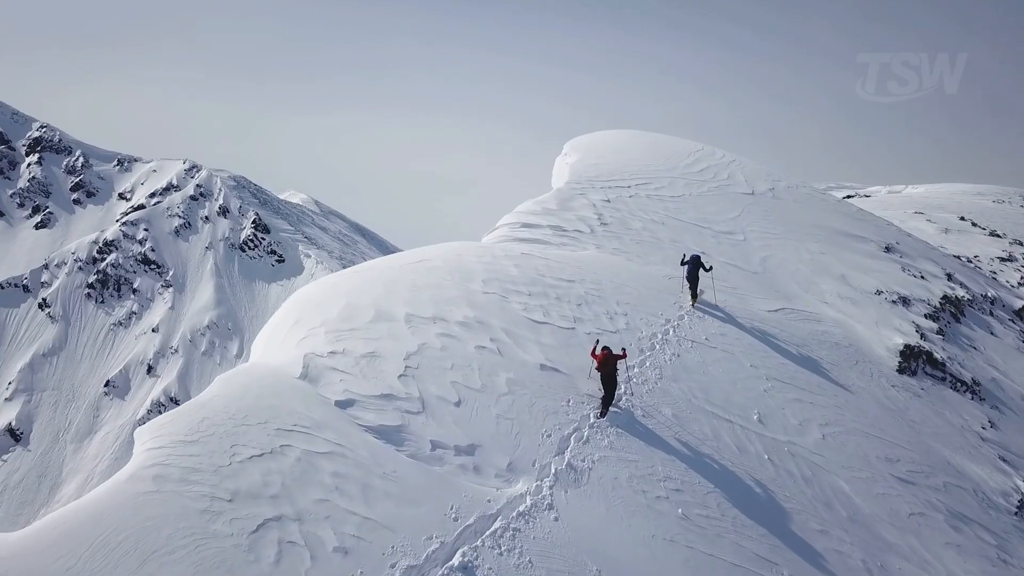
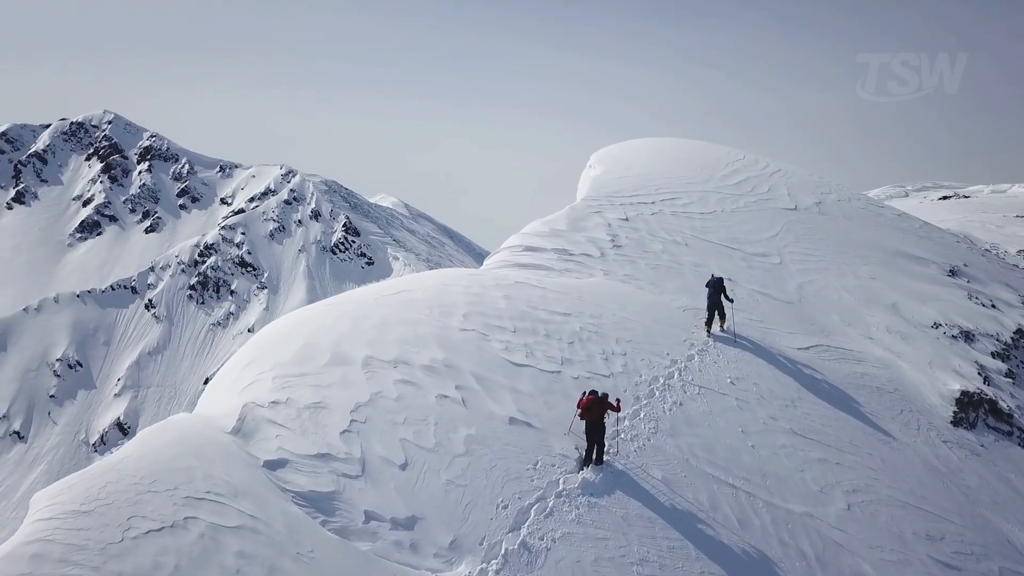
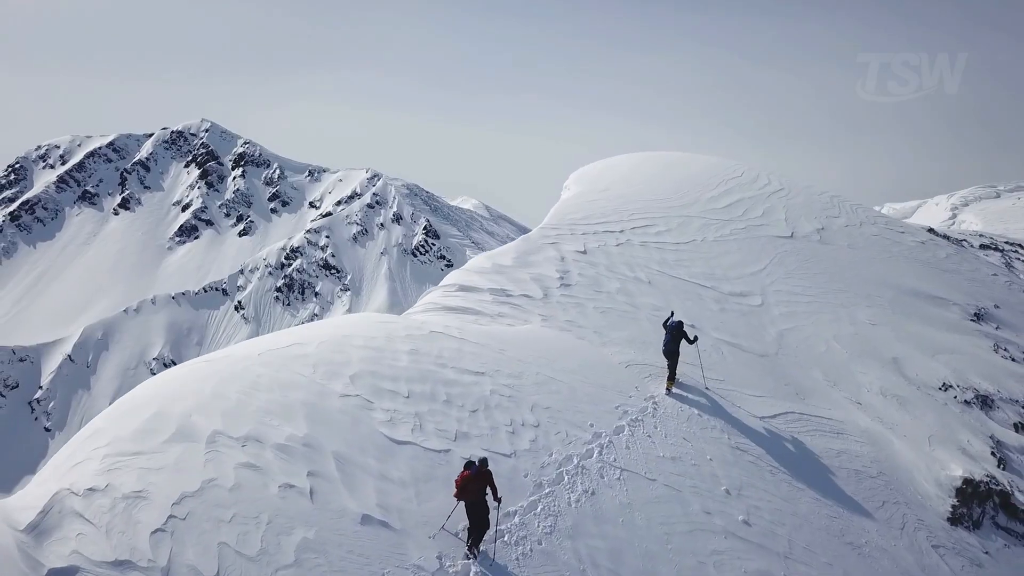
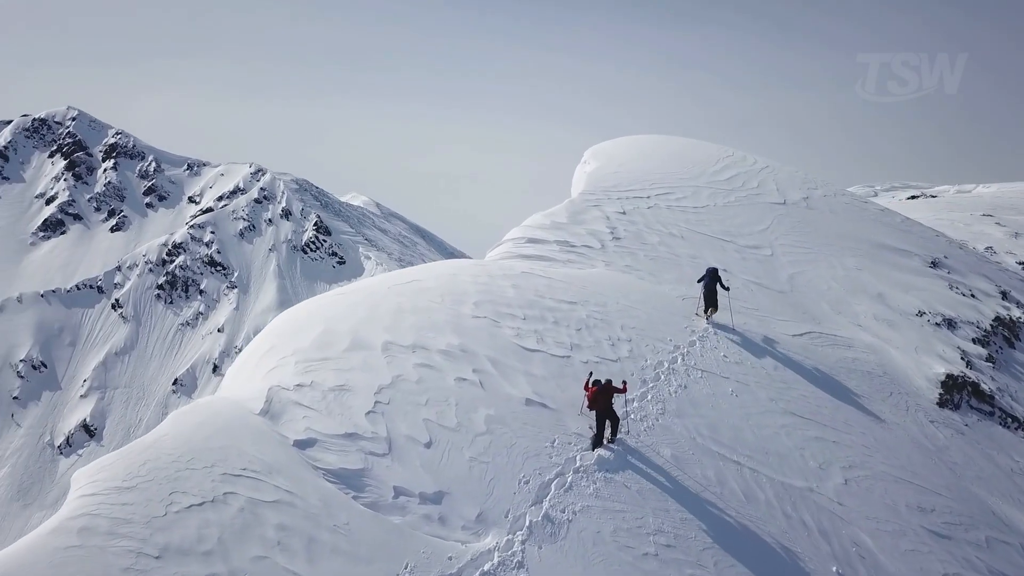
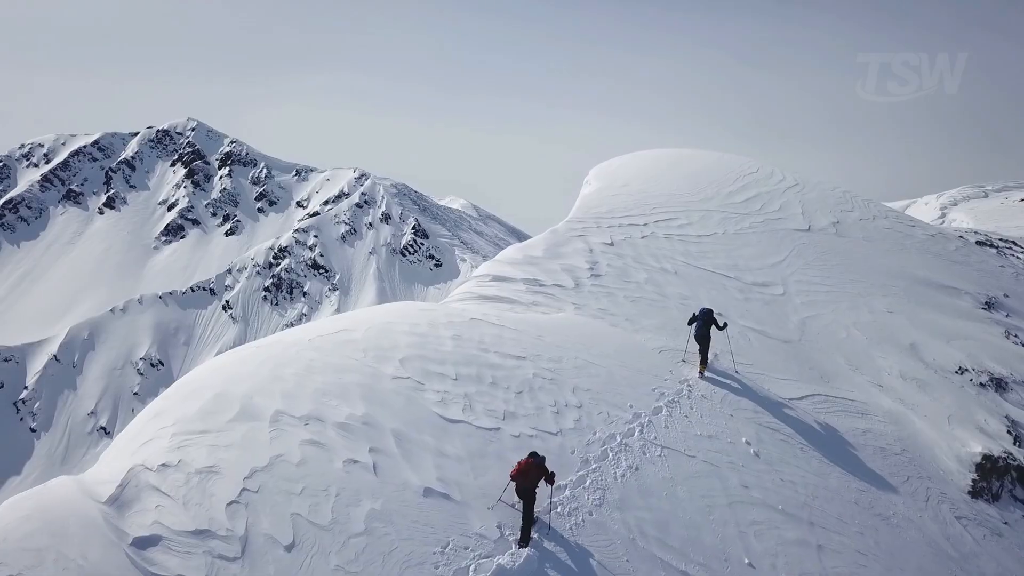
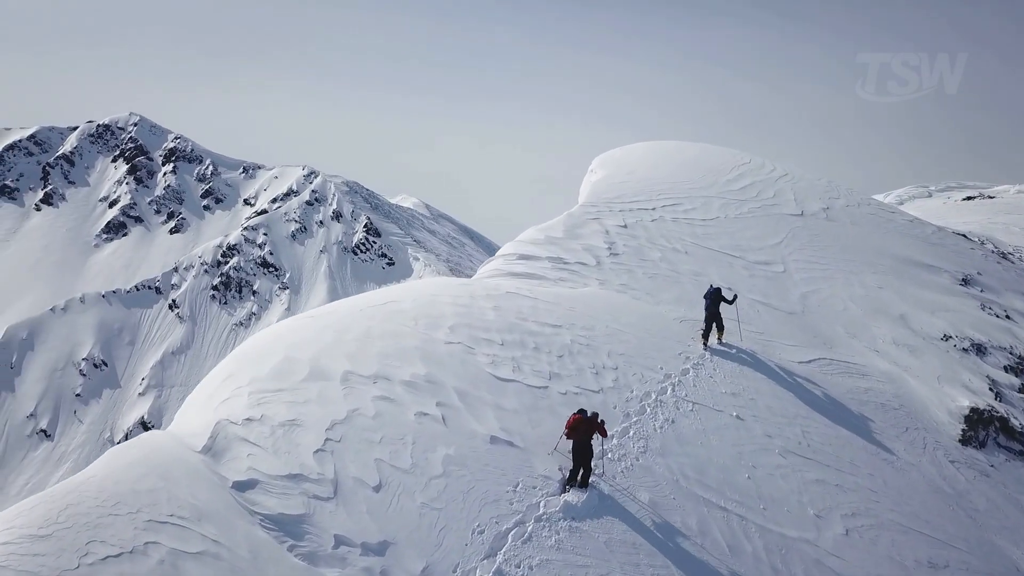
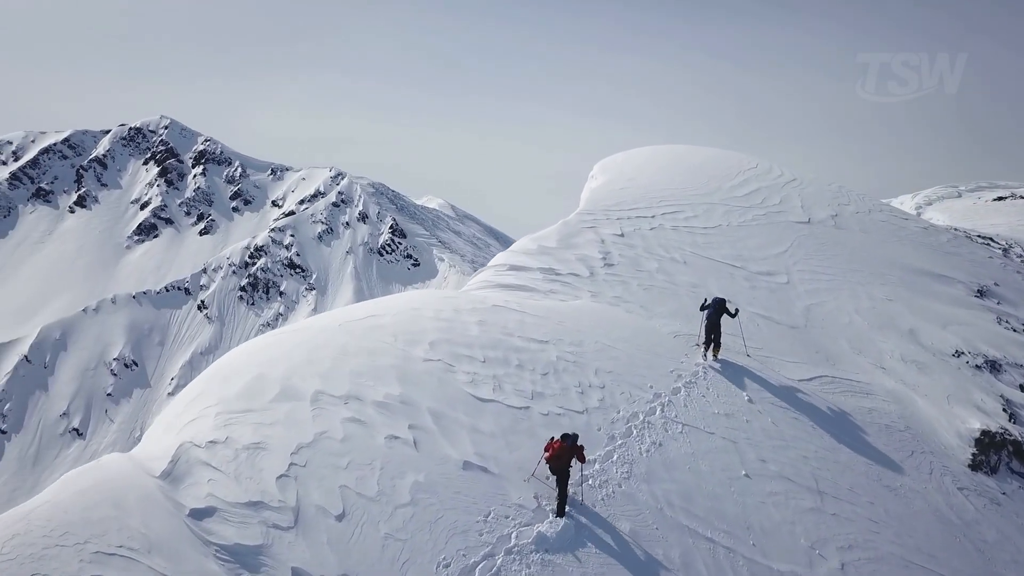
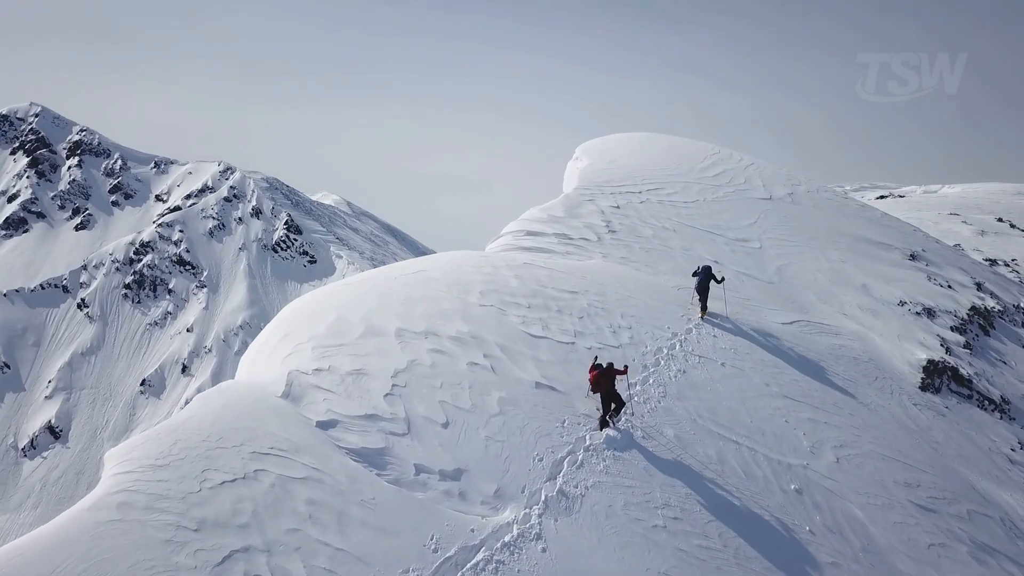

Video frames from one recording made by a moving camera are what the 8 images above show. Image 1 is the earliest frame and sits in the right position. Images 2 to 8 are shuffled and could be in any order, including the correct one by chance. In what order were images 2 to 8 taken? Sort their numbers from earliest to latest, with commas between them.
8, 4, 2, 6, 7, 5, 3
